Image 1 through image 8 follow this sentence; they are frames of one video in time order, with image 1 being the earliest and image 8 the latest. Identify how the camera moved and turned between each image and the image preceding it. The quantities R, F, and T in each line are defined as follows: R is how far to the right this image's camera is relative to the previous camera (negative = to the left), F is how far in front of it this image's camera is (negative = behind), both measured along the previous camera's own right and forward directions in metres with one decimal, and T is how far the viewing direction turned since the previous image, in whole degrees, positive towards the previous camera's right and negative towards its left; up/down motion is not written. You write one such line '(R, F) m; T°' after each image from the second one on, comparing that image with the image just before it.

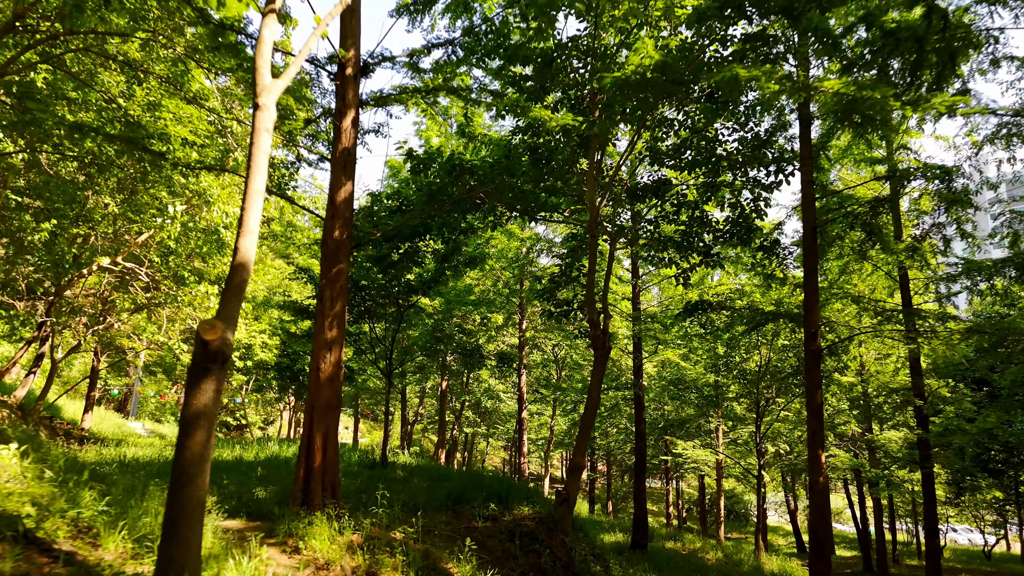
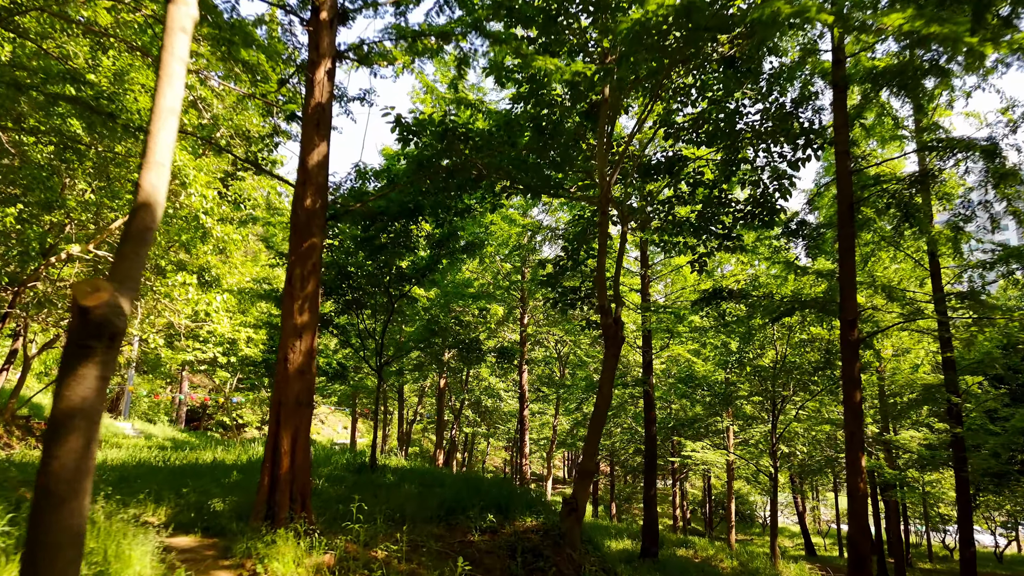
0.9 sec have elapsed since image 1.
(0.0, +0.7) m; 0°
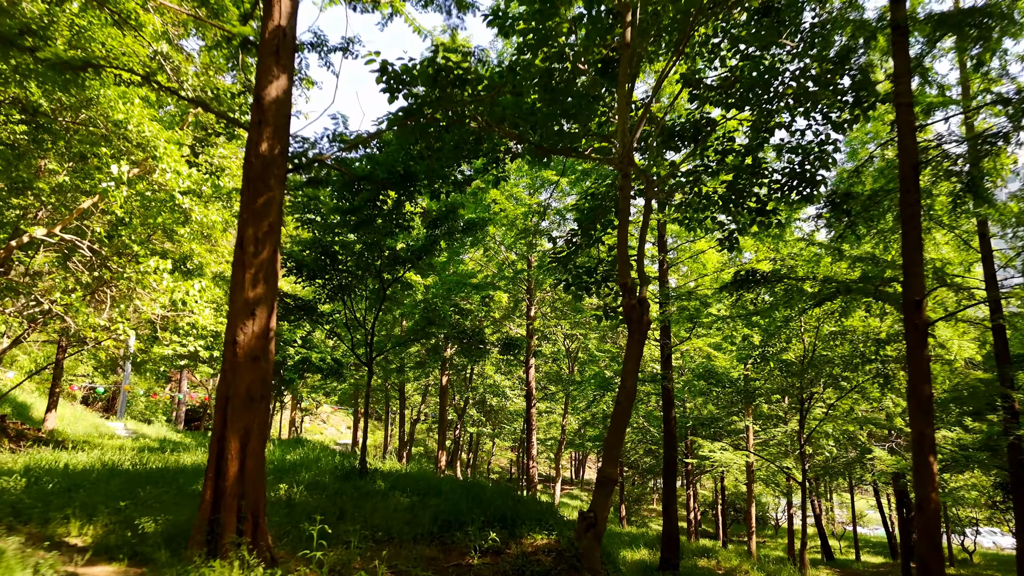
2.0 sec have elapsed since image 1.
(0.0, +0.9) m; 0°
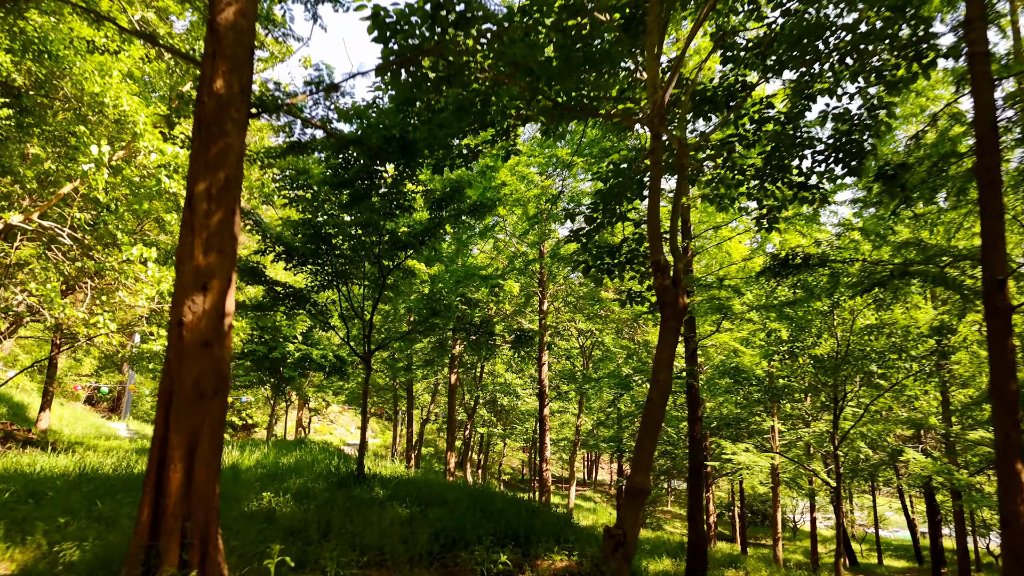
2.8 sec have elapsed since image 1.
(0.0, +0.7) m; -1°
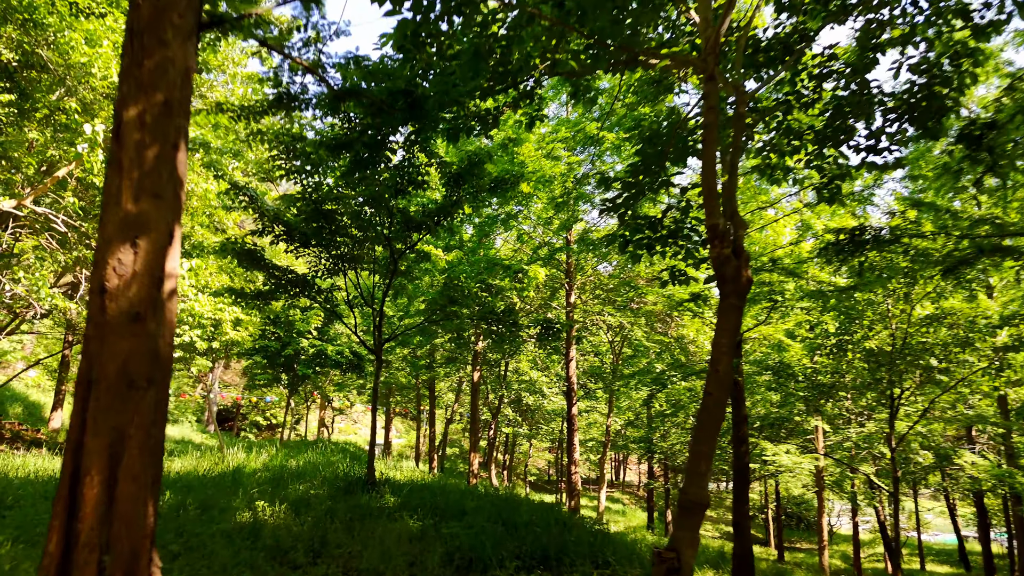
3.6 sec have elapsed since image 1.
(0.0, +0.7) m; -2°
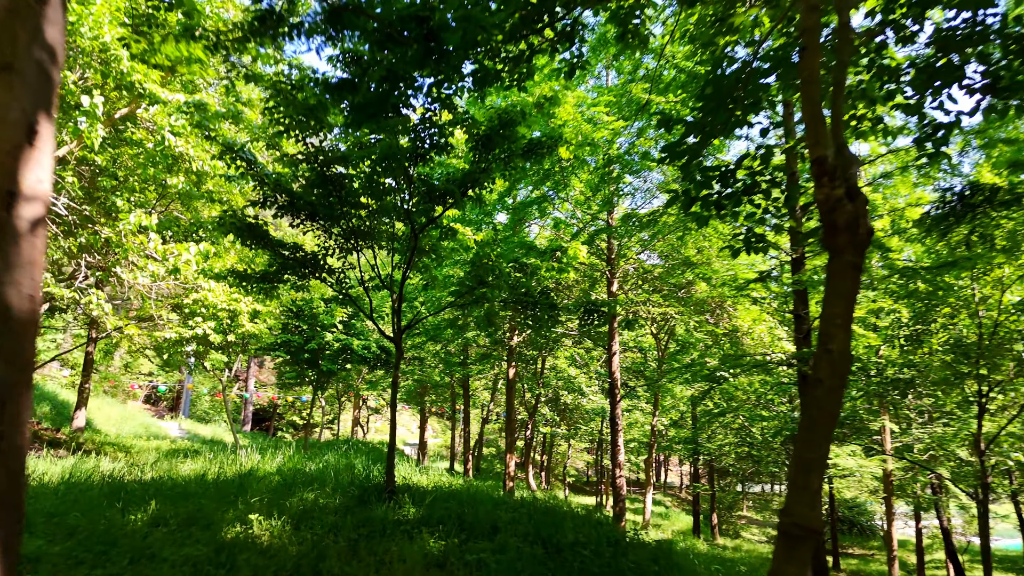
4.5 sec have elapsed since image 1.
(0.0, +0.8) m; -3°
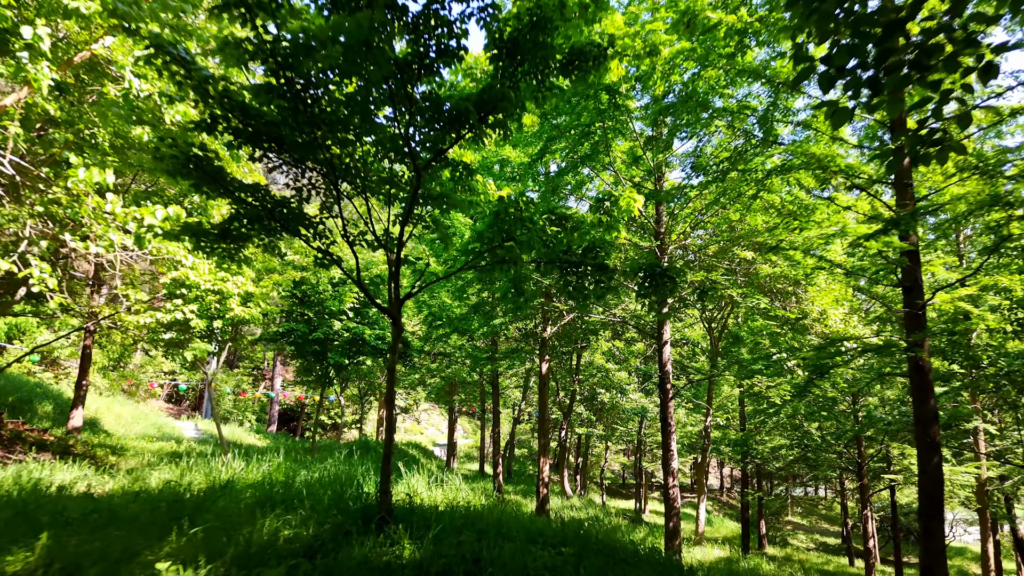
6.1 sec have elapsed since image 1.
(0.0, +1.4) m; -3°
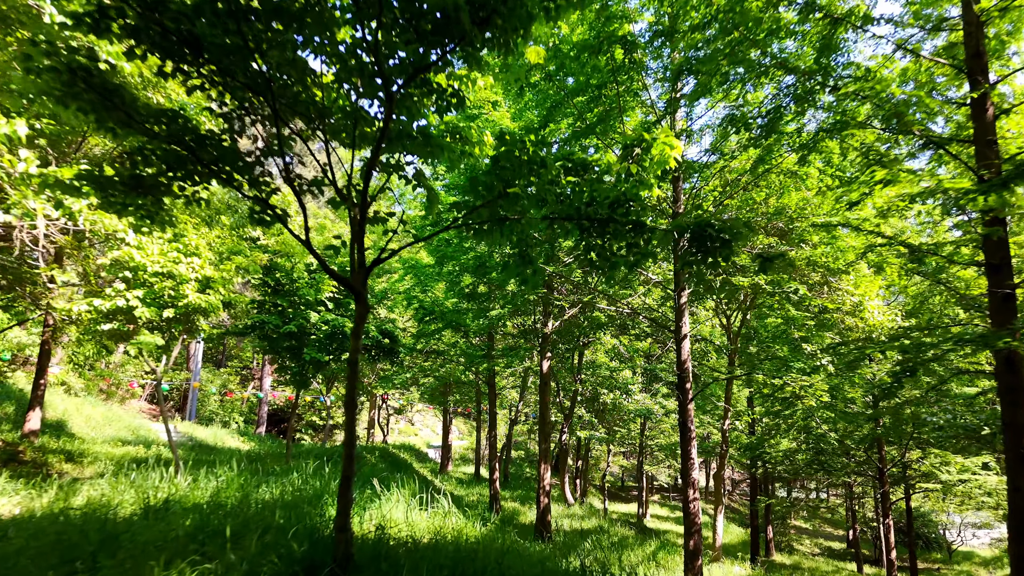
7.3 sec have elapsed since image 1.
(0.0, +1.0) m; 0°
